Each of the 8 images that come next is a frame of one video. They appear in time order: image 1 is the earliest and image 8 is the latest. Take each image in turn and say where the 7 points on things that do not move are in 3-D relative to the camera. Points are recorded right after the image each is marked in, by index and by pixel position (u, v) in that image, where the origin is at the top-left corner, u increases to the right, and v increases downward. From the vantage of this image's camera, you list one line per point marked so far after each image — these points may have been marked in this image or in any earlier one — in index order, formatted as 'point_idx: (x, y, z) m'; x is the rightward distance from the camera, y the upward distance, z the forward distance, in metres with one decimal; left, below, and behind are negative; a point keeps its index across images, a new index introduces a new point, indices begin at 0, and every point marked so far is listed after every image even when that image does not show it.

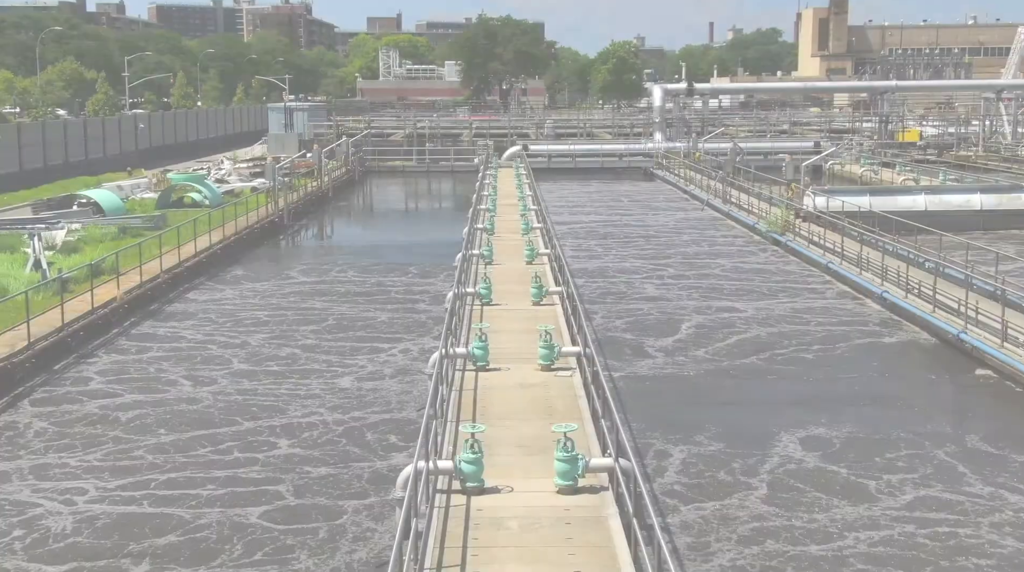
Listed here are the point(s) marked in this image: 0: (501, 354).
0: (-0.2, -1.0, +17.0) m
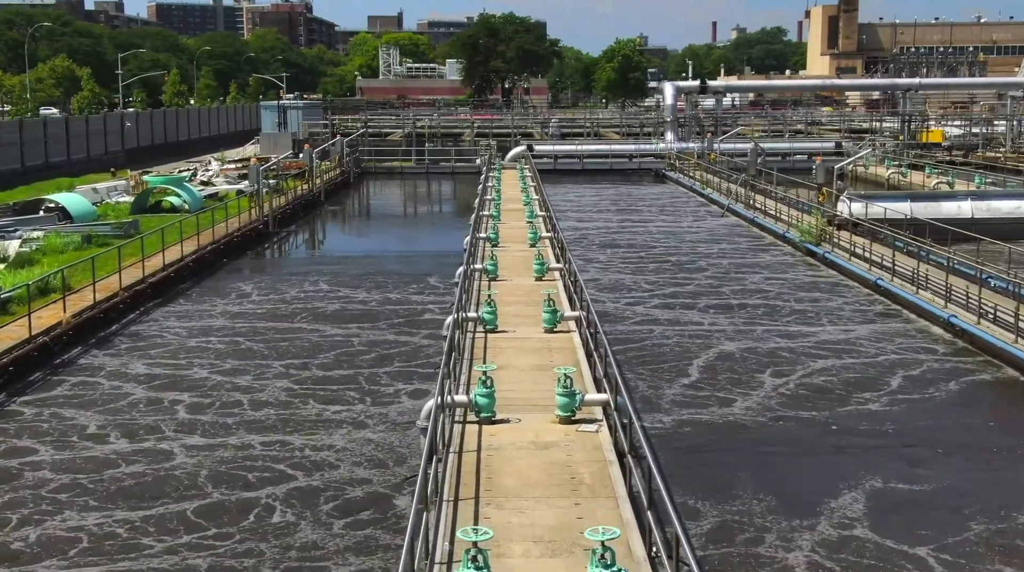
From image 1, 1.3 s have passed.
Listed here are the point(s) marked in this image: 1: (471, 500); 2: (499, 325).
0: (0.0, -1.3, +13.9) m
1: (-0.4, -2.0, +10.9) m
2: (-0.2, -0.6, +18.3) m
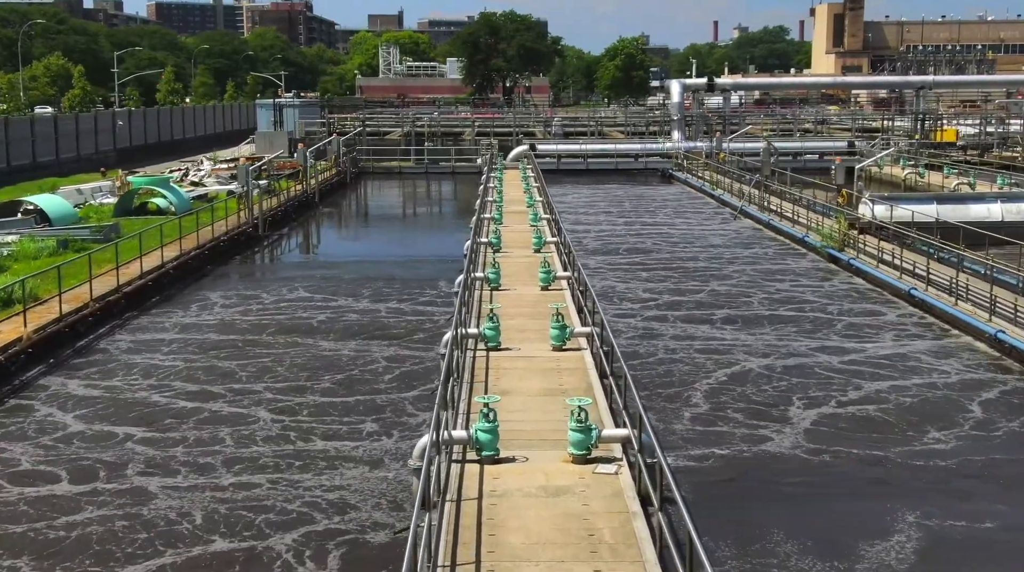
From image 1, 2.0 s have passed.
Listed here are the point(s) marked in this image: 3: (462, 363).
0: (0.0, -1.5, +12.2) m
1: (-0.3, -2.2, +9.2) m
2: (-0.2, -0.8, +16.6) m
3: (-0.6, -1.0, +14.9) m
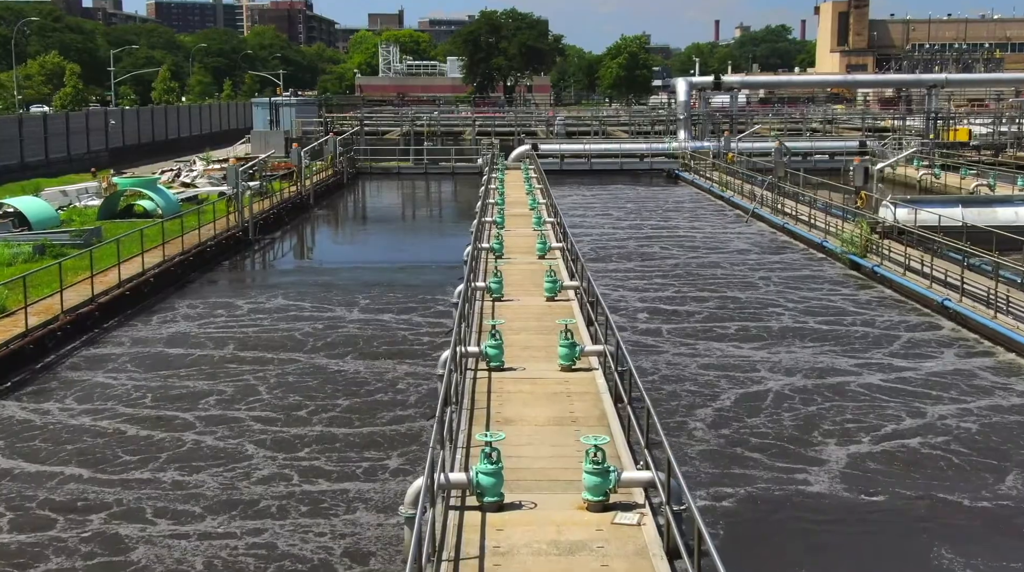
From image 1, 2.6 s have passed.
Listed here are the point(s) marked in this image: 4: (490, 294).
0: (+0.1, -1.7, +10.8) m
1: (-0.3, -2.4, +7.7) m
2: (-0.1, -1.0, +15.2) m
3: (-0.6, -1.2, +13.5) m
4: (-0.4, -0.1, +19.6) m
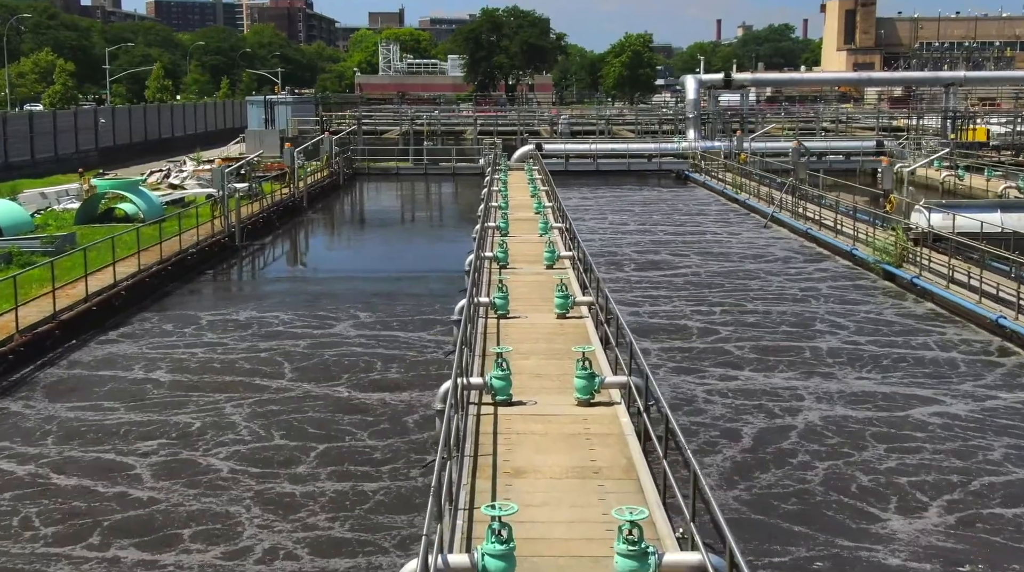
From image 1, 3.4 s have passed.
0: (+0.2, -2.0, +8.8) m
1: (-0.2, -2.6, +5.8) m
2: (0.0, -1.2, +13.2) m
3: (-0.5, -1.4, +11.5) m
4: (-0.3, -0.4, +17.7) m
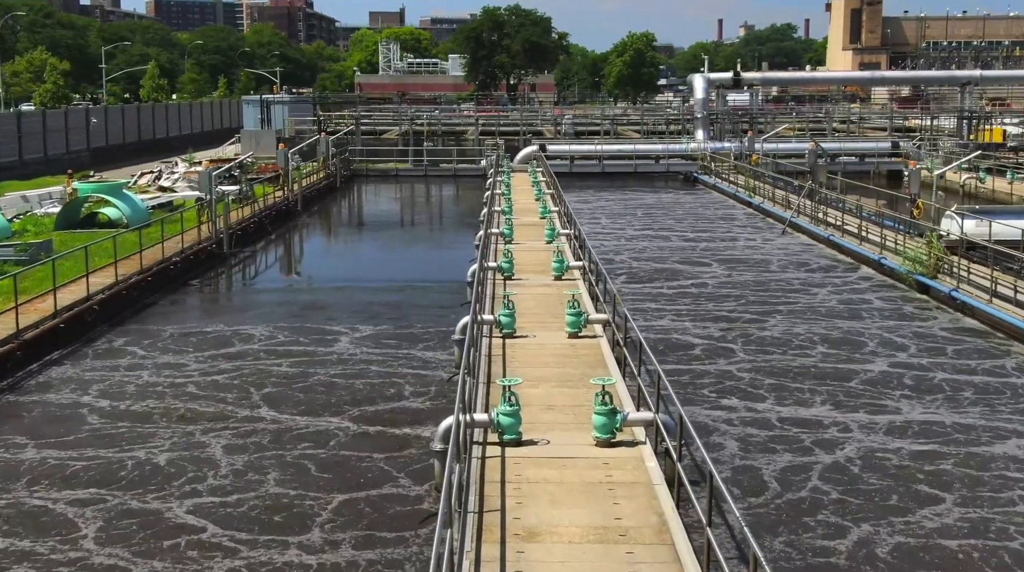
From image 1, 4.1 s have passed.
0: (+0.3, -2.2, +7.2) m
1: (-0.1, -2.8, +4.2) m
2: (+0.1, -1.4, +11.6) m
3: (-0.4, -1.6, +9.9) m
4: (-0.2, -0.6, +16.1) m
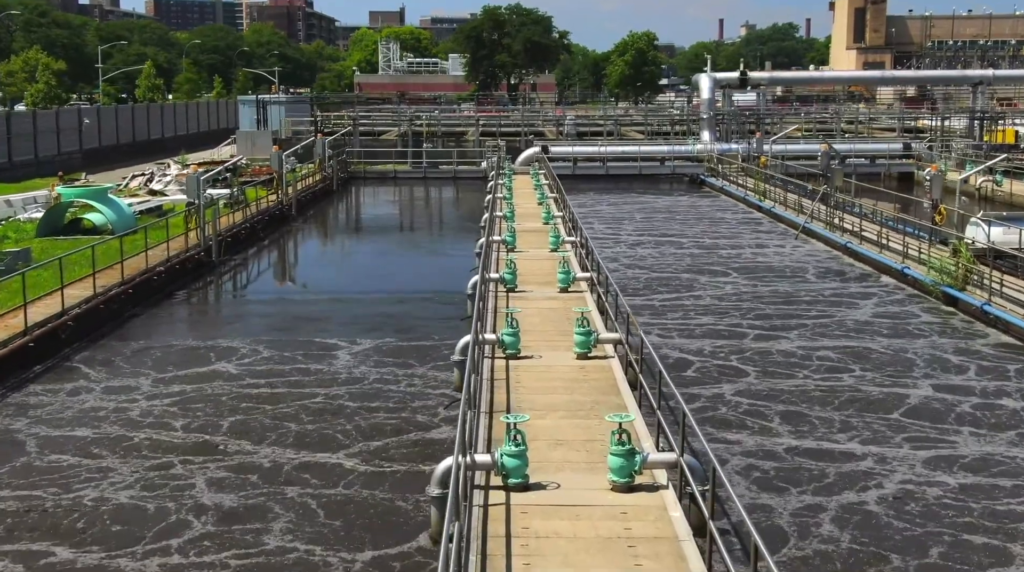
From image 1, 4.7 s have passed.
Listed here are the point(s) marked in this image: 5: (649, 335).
0: (+0.3, -2.4, +6.0) m
1: (0.0, -3.0, +2.9) m
2: (+0.2, -1.6, +10.4) m
3: (-0.3, -1.8, +8.7) m
4: (-0.1, -0.8, +14.9) m
5: (+2.3, -0.7, +19.3) m
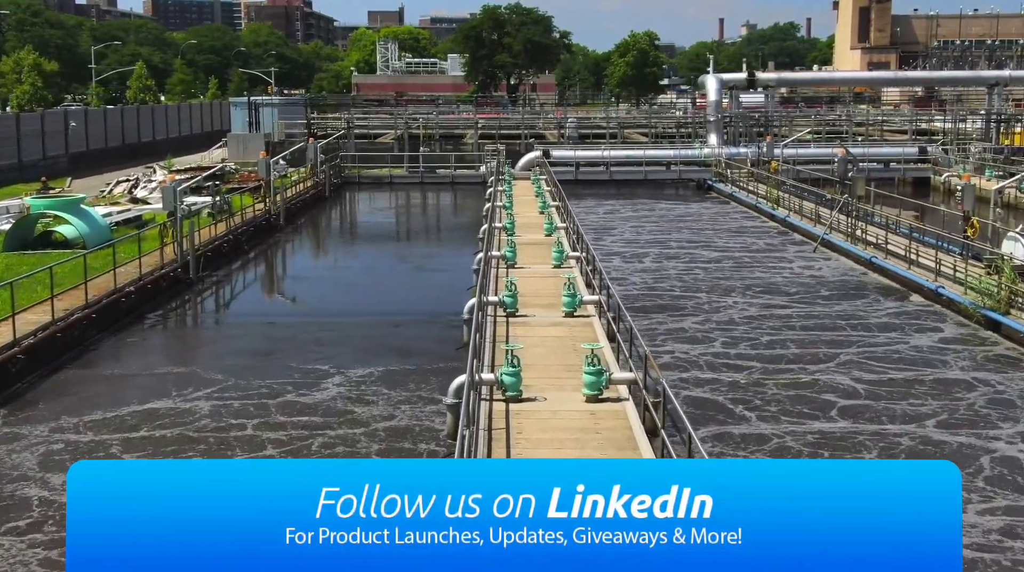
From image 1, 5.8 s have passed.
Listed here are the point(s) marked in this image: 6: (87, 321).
0: (+0.3, -2.8, +4.2) m
1: (0.0, -3.4, +1.2) m
2: (+0.2, -2.0, +8.6) m
3: (-0.3, -2.2, +6.9) m
4: (-0.1, -1.2, +13.1) m
5: (+2.3, -1.1, +17.5) m
6: (-6.9, -0.5, +19.1) m
